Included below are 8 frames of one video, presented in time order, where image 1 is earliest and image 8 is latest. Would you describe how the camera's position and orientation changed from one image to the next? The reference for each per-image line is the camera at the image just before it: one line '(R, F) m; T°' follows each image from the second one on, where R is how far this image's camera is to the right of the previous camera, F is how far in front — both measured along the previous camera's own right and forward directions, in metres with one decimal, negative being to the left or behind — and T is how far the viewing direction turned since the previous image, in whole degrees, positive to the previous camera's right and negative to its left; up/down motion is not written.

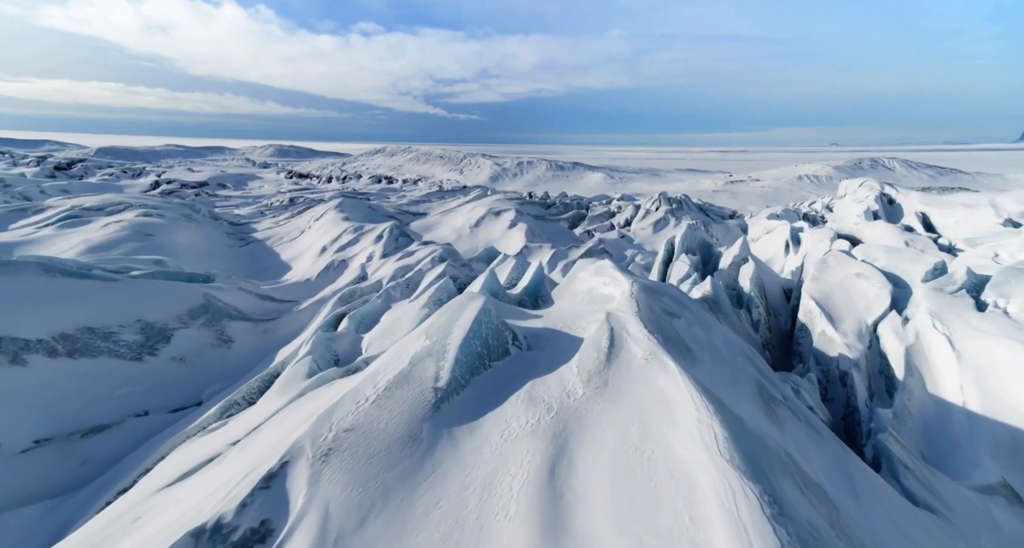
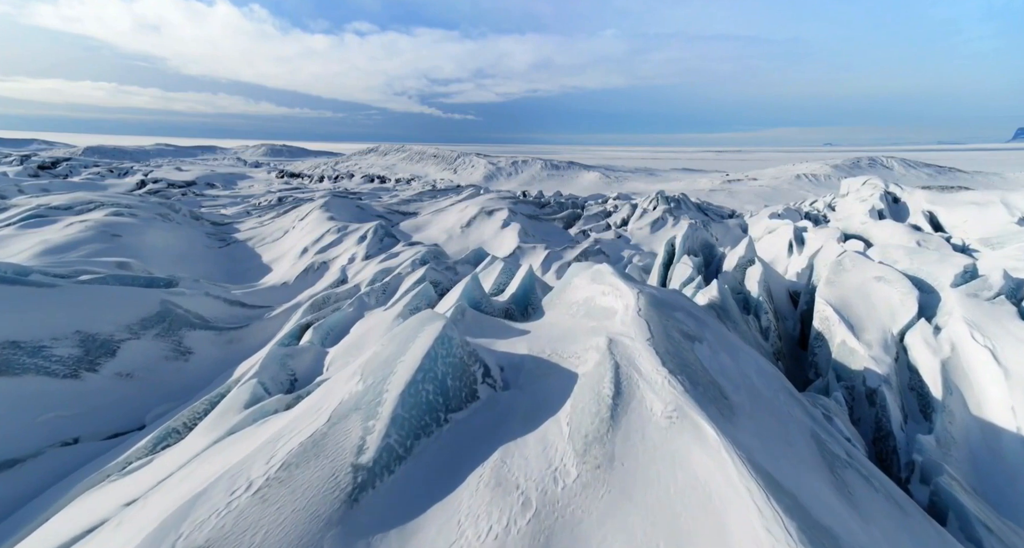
(+0.2, +1.0) m; +1°
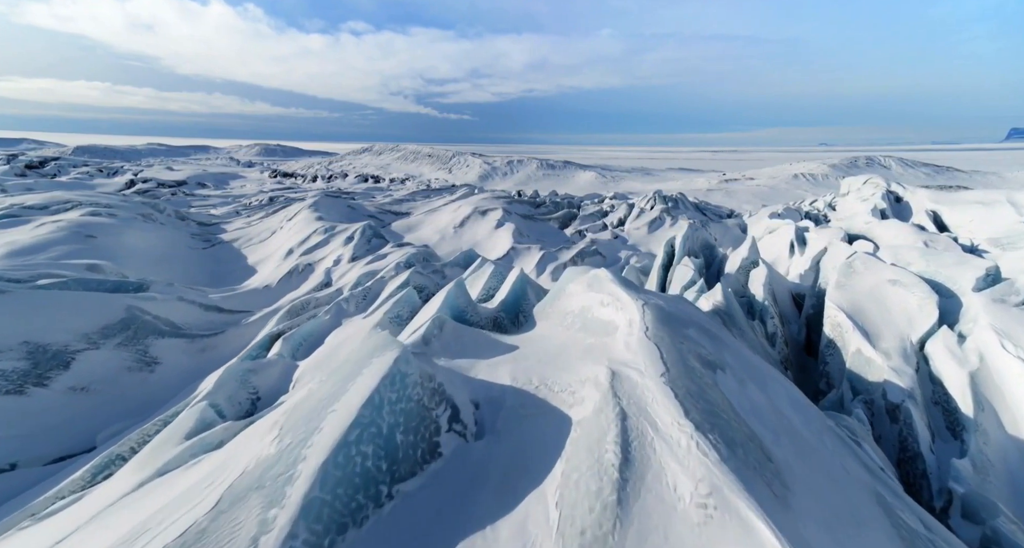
(+0.1, +0.7) m; 0°
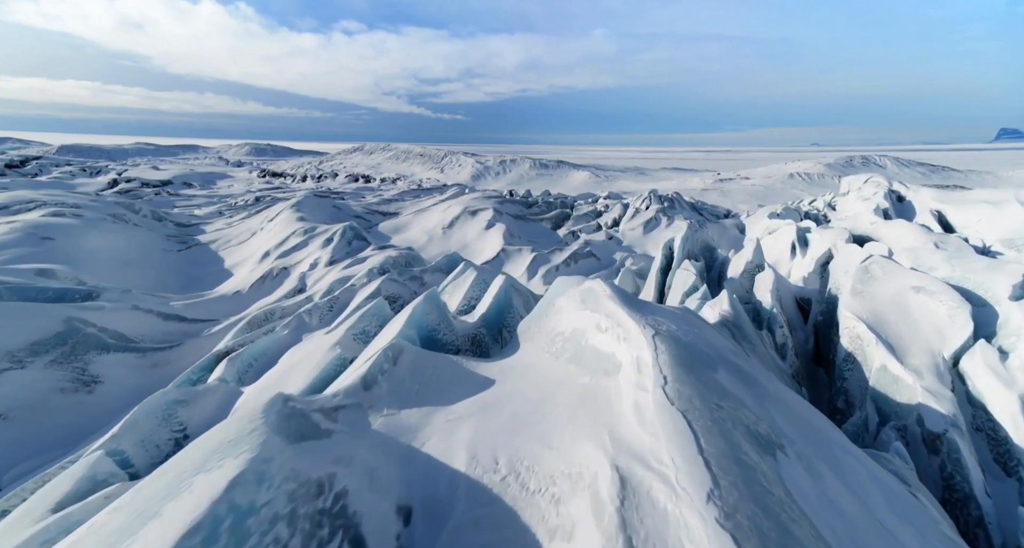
(+0.2, +1.0) m; +1°
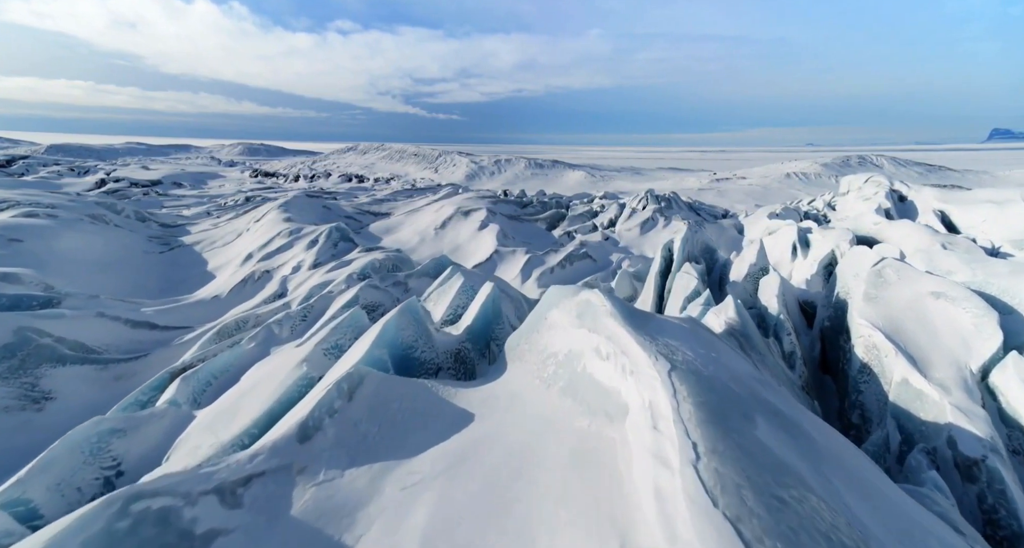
(+0.1, +0.6) m; +1°
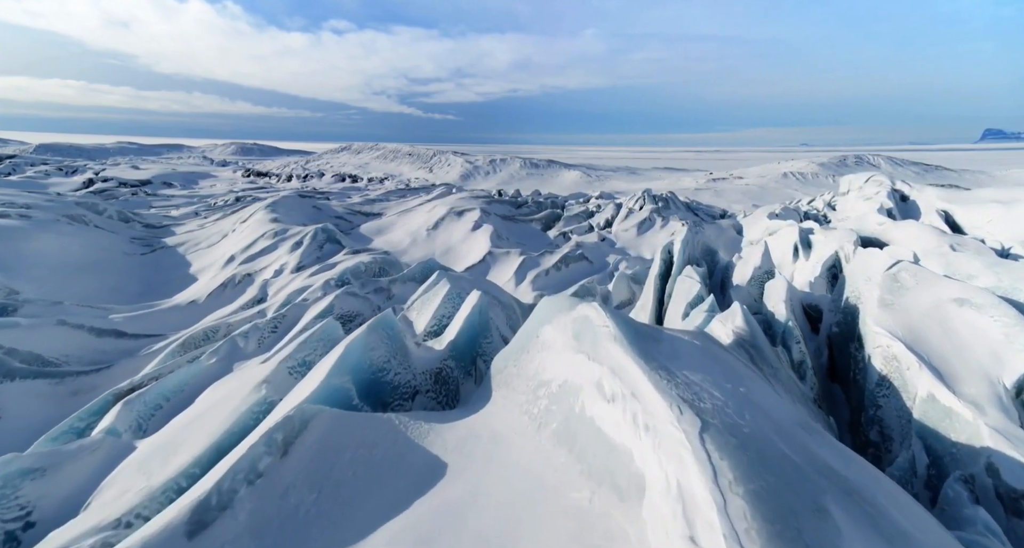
(+0.1, +0.6) m; +1°
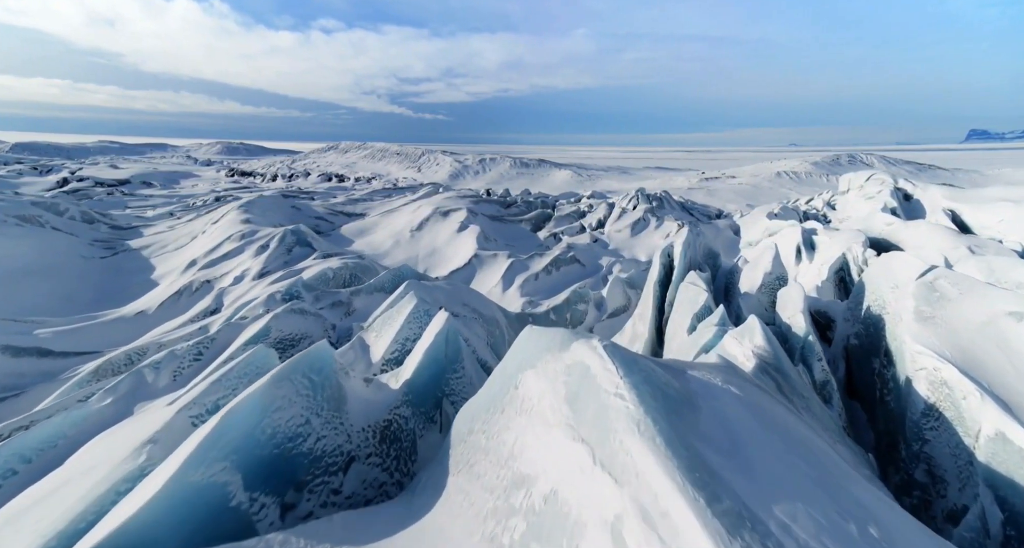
(+0.1, +1.2) m; +1°
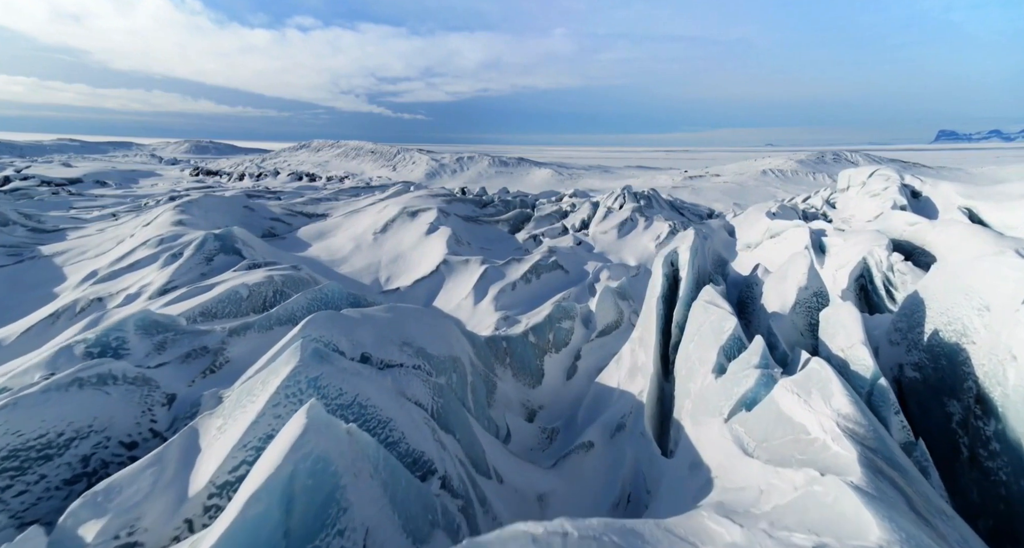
(+0.3, +2.3) m; +2°
